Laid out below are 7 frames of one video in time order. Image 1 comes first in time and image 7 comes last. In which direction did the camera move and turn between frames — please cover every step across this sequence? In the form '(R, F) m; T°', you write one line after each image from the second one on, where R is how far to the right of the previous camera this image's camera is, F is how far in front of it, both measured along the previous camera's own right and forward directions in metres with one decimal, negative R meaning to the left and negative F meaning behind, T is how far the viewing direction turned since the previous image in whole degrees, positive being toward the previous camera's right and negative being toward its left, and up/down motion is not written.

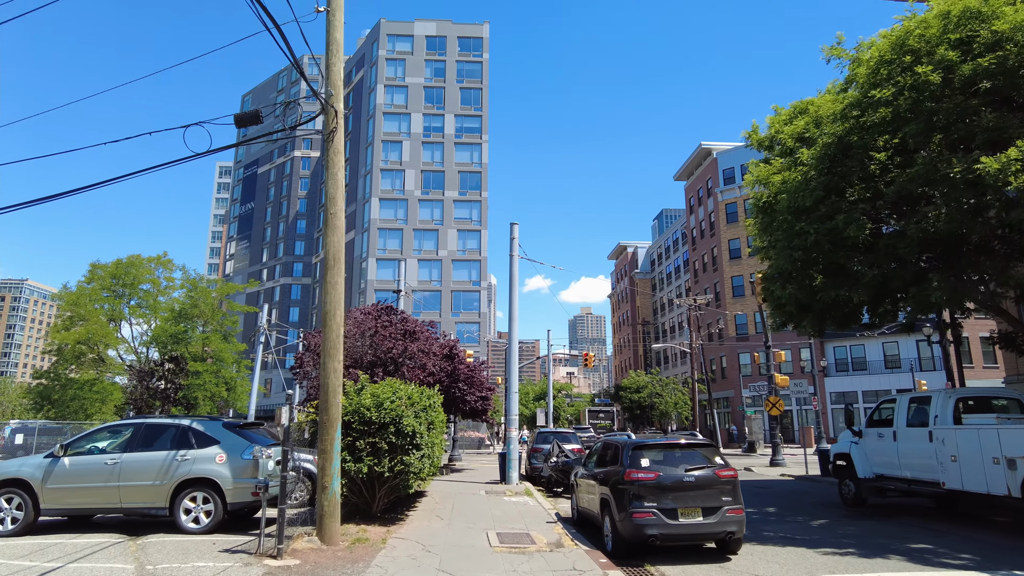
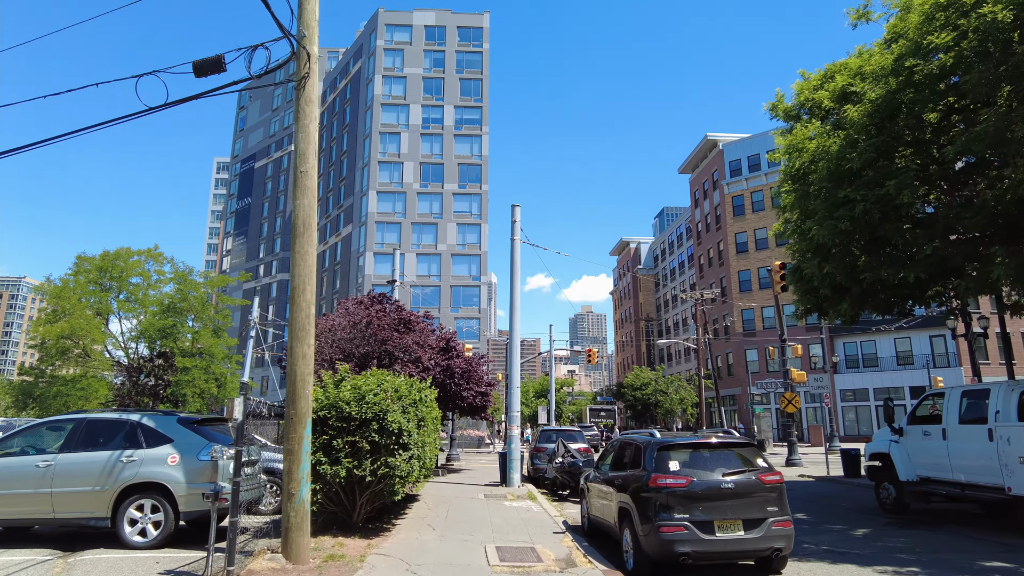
(0.0, +1.4) m; 0°
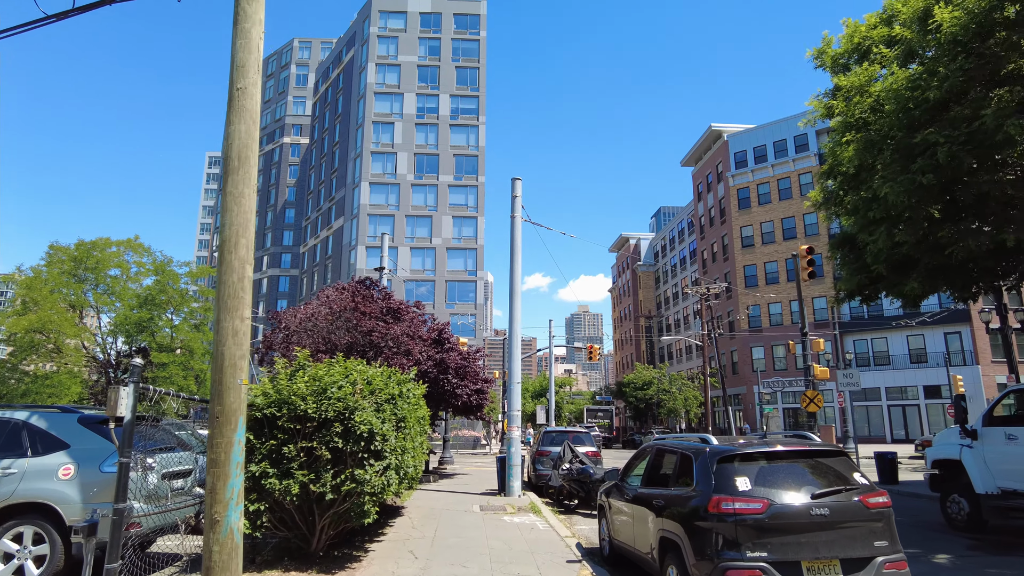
(-0.1, +2.0) m; 0°
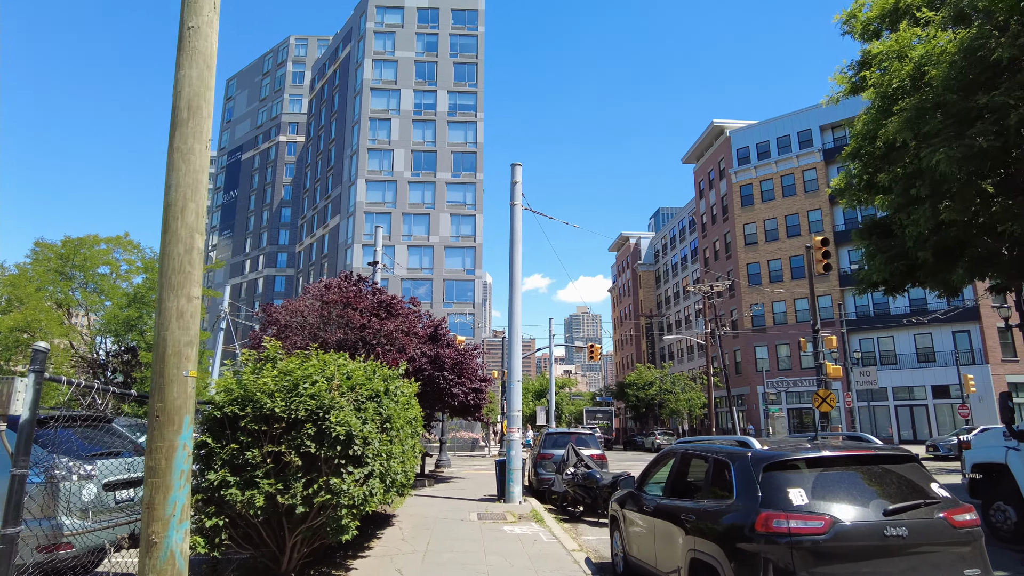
(0.0, +1.0) m; 0°
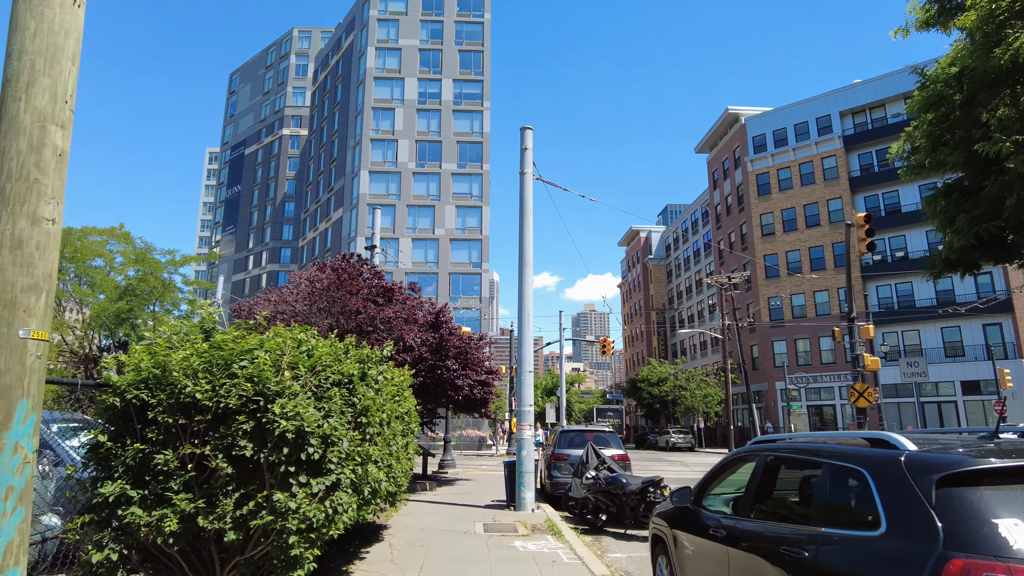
(-0.1, +1.7) m; -1°
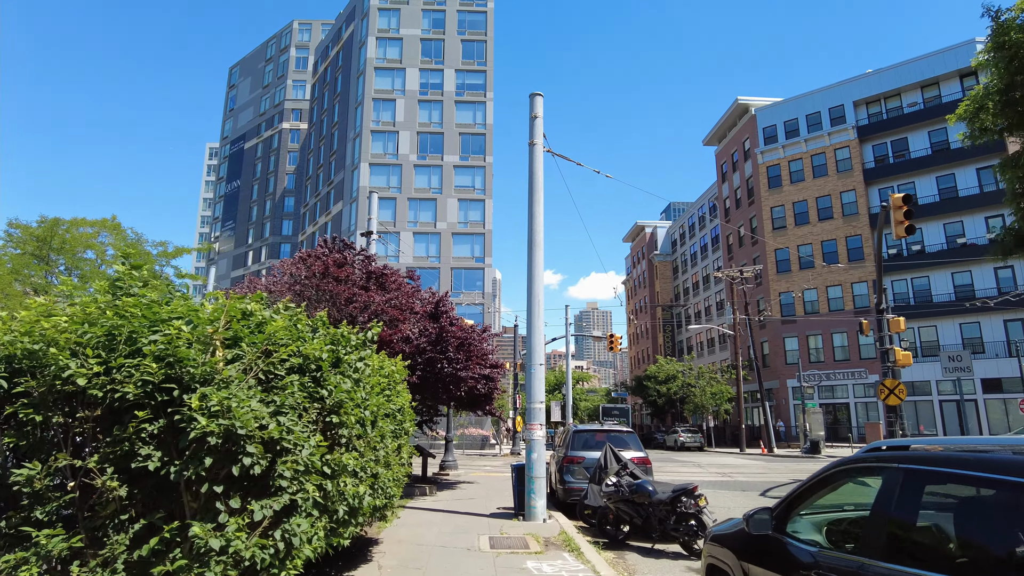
(-0.1, +1.3) m; 0°
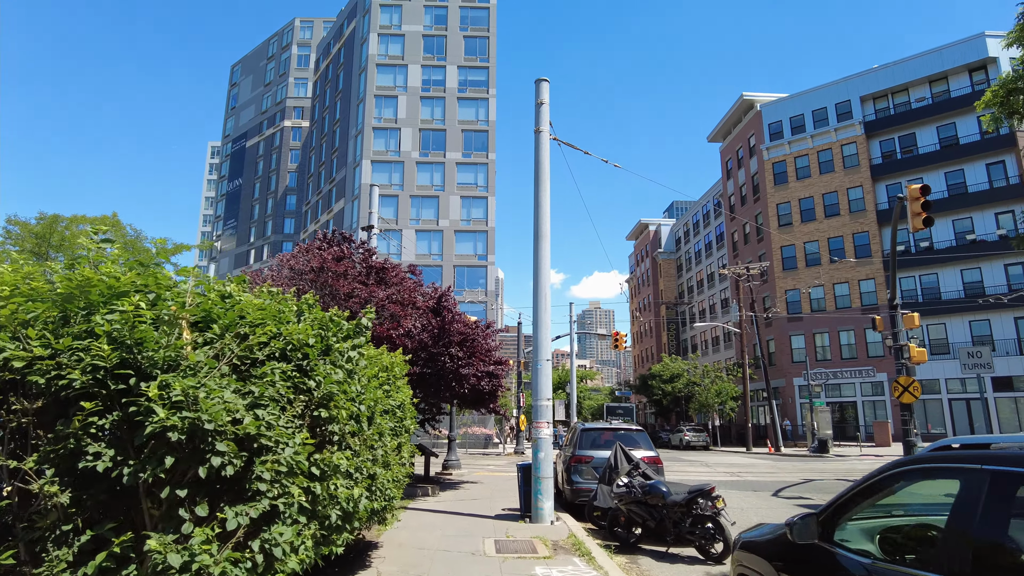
(-0.1, +0.4) m; 0°
